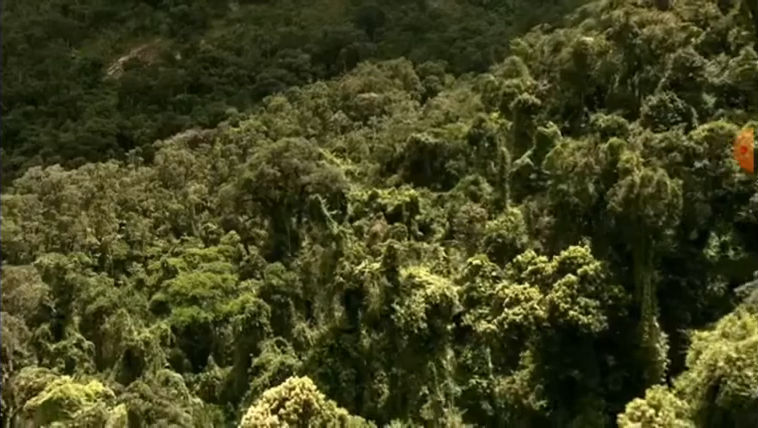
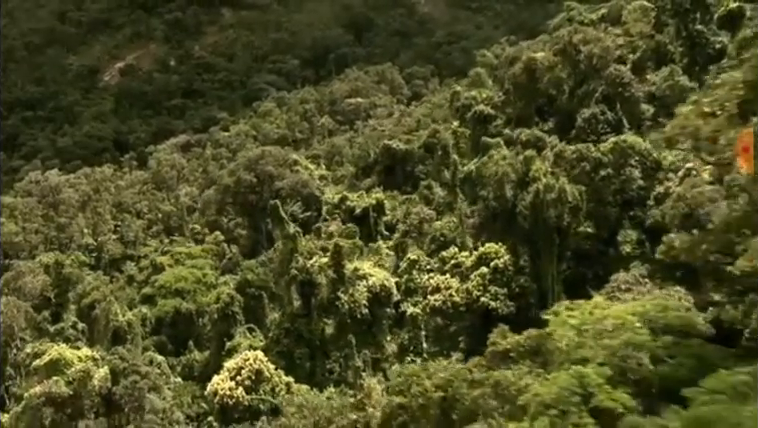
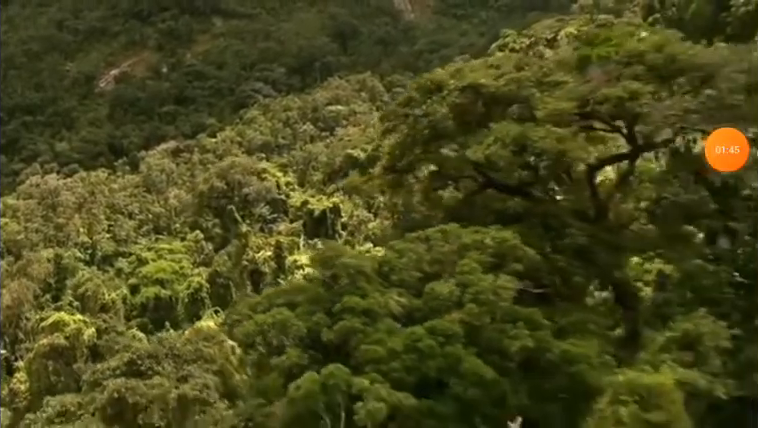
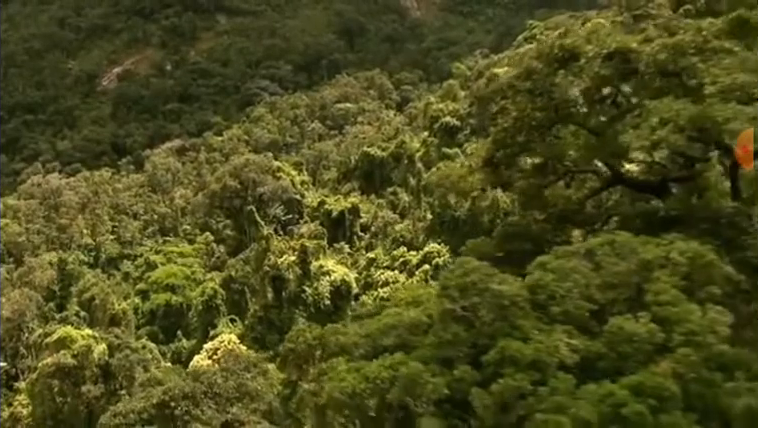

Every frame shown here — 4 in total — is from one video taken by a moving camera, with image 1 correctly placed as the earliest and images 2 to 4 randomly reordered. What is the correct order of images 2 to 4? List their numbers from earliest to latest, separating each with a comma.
2, 4, 3
